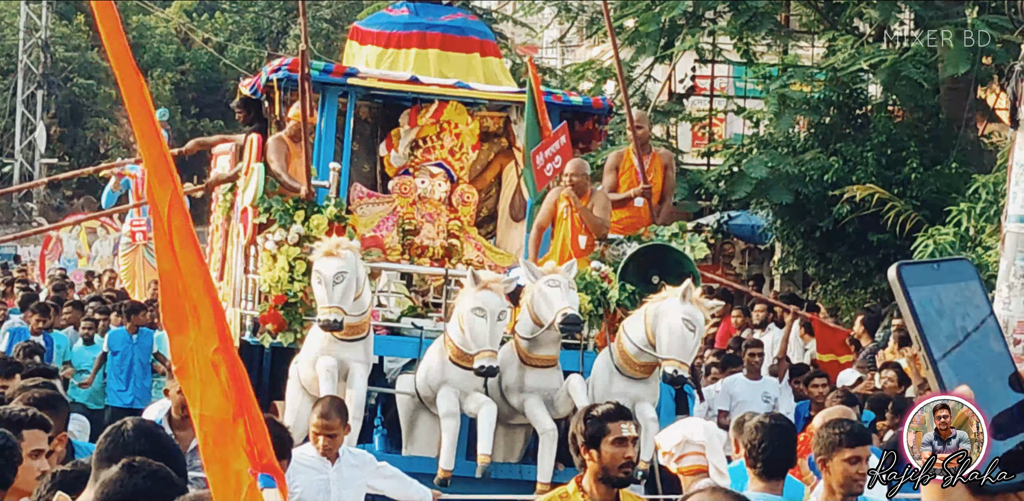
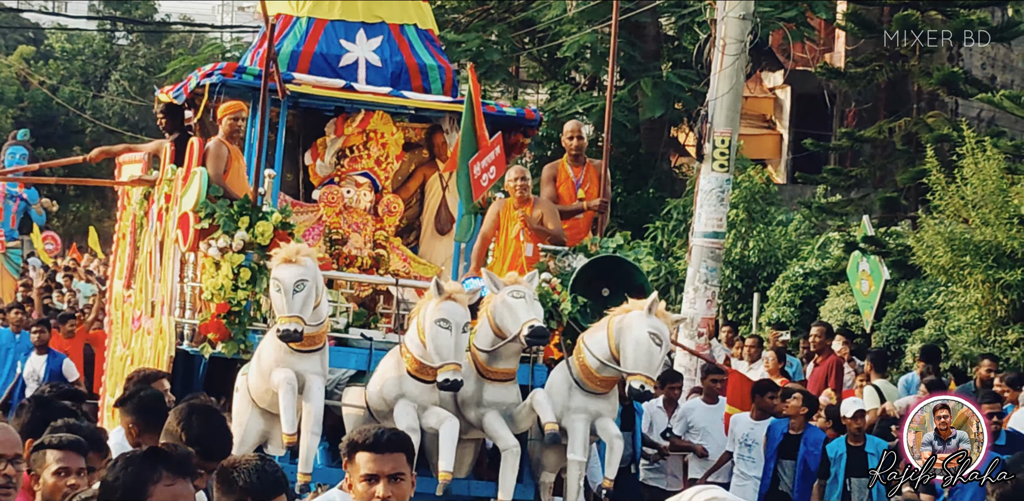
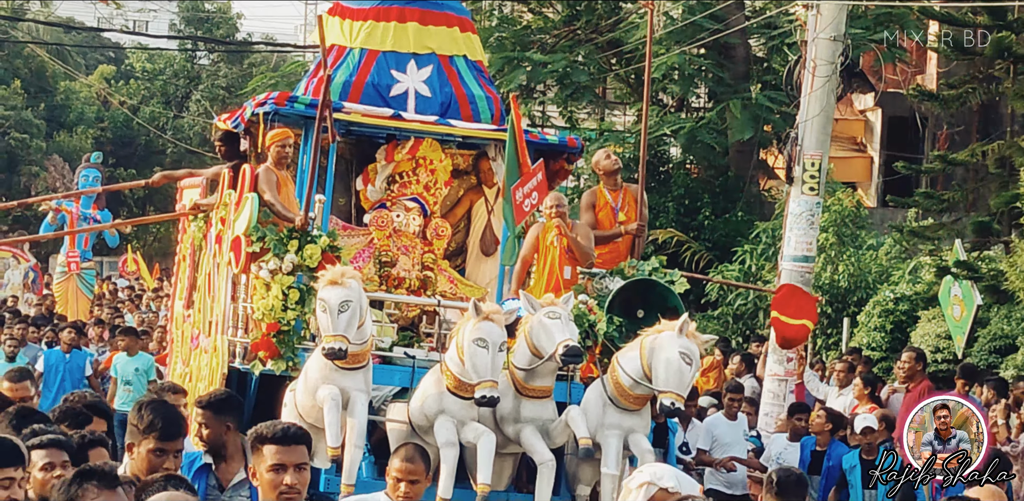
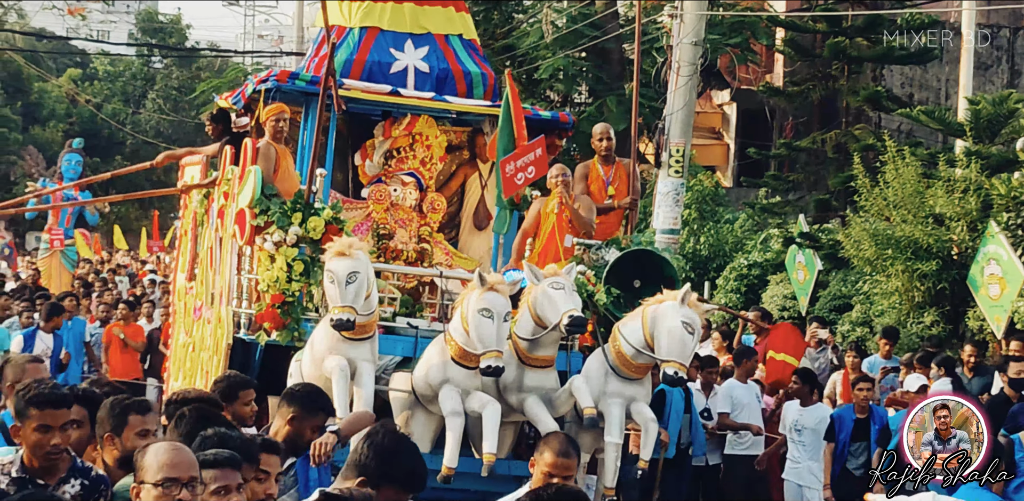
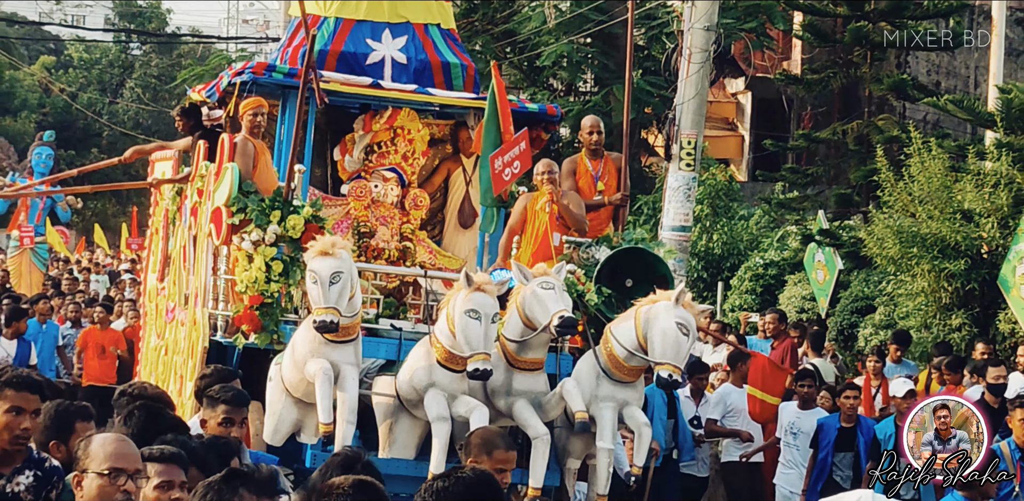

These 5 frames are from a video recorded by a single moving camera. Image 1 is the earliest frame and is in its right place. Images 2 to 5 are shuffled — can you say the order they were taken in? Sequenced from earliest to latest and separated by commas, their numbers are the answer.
3, 2, 5, 4
